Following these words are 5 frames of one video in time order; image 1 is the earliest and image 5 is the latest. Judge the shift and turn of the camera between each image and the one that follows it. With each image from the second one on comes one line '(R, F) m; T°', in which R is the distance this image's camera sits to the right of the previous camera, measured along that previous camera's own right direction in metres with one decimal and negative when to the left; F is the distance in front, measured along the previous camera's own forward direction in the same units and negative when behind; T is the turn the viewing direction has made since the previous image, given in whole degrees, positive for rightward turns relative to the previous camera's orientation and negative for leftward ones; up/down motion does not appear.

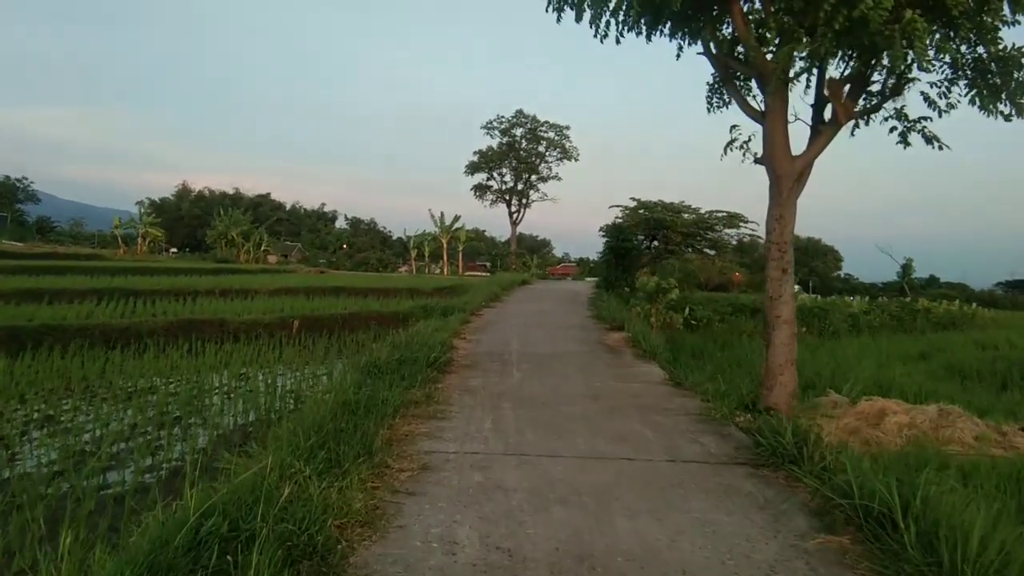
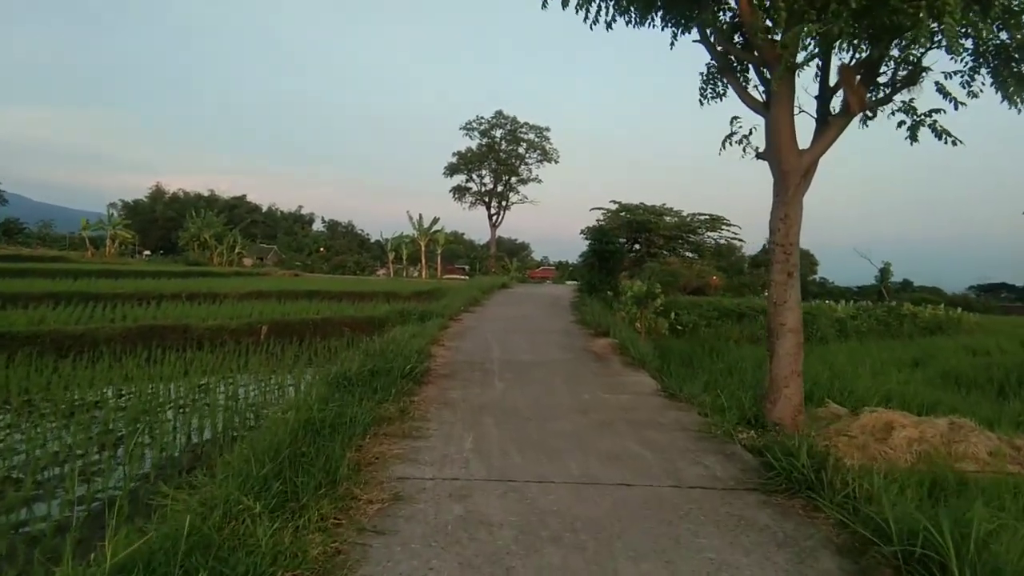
(0.0, +0.5) m; +1°
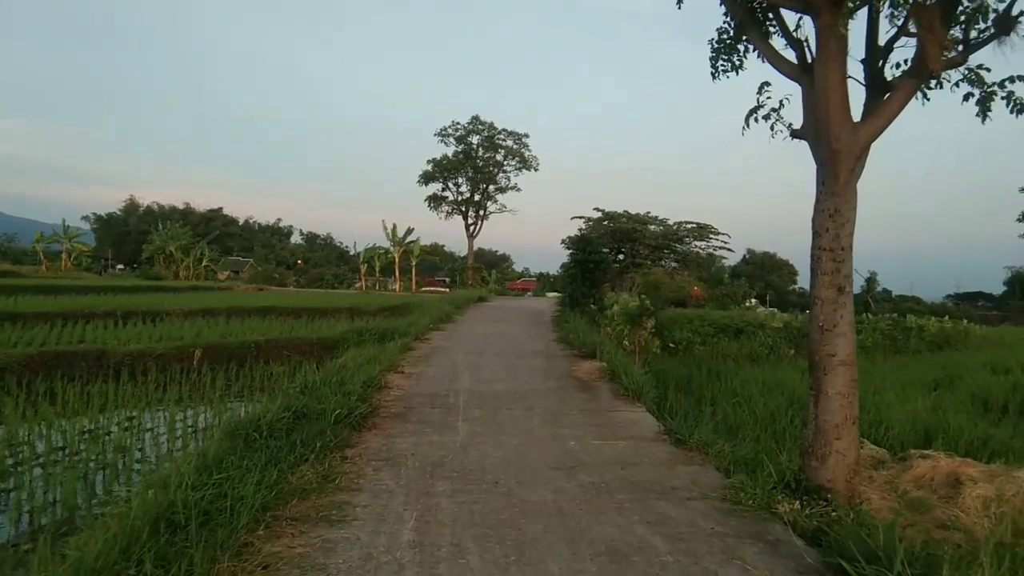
(+0.1, +1.5) m; +1°
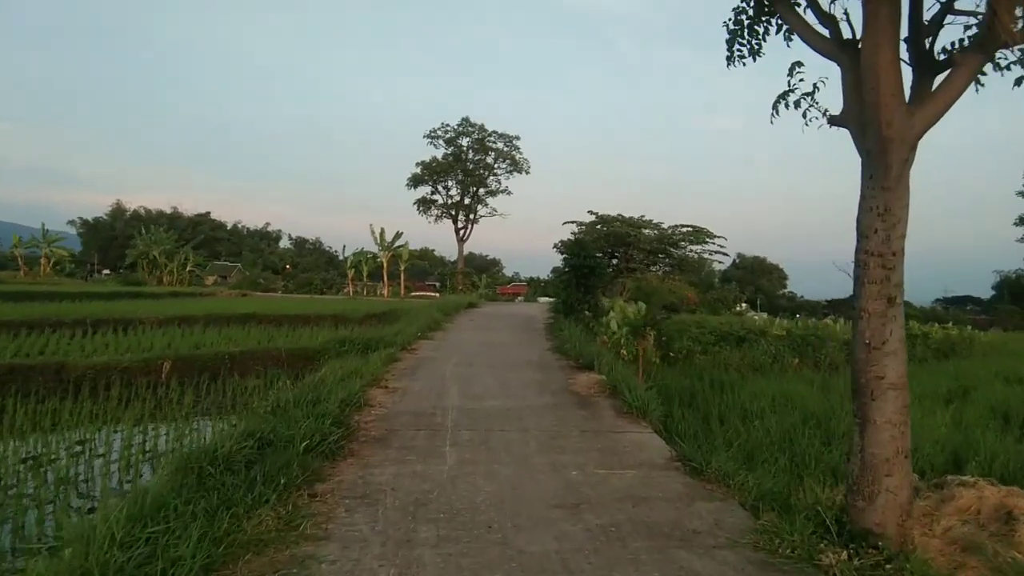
(0.0, +0.6) m; +1°
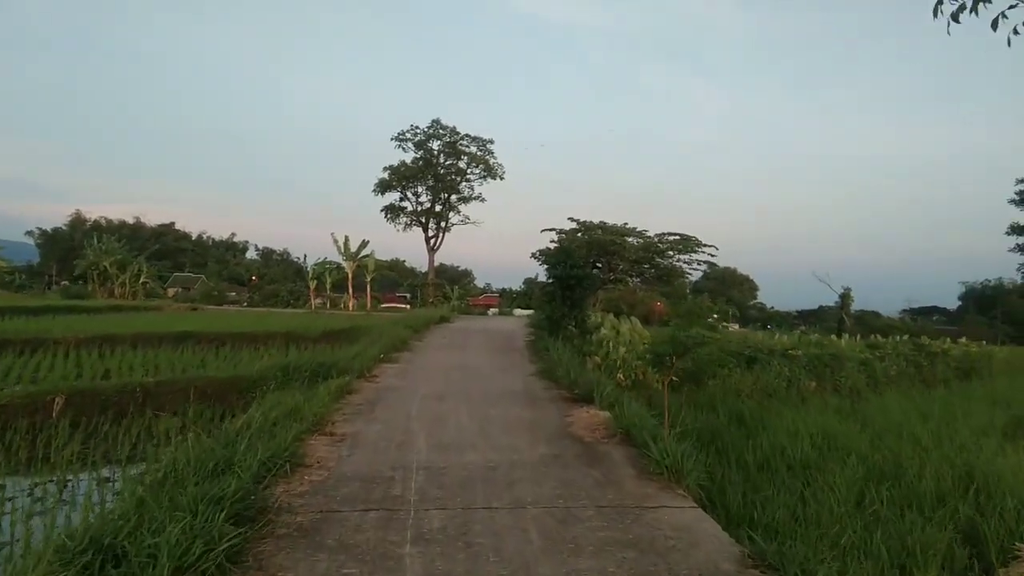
(-0.1, +1.8) m; +2°
